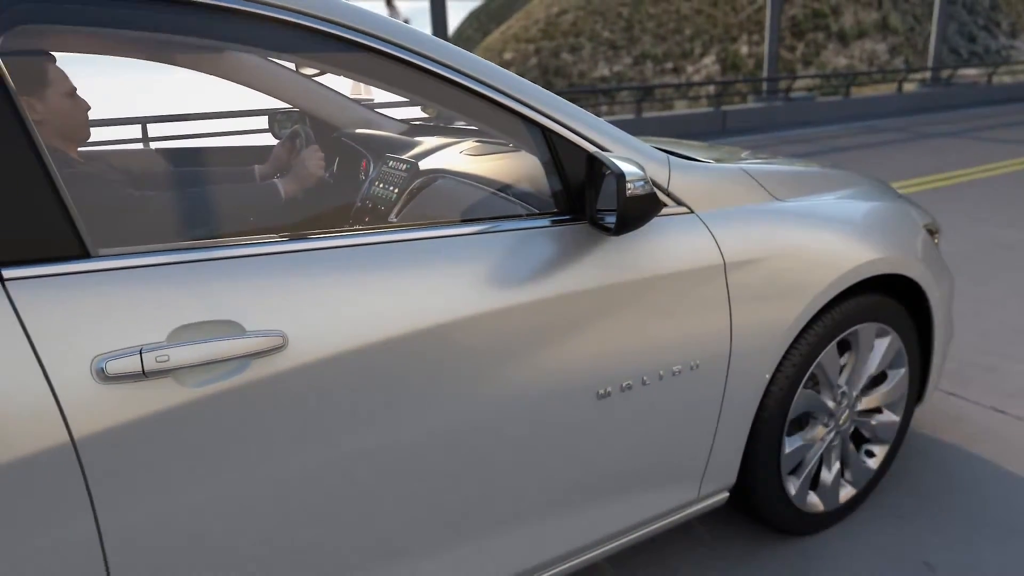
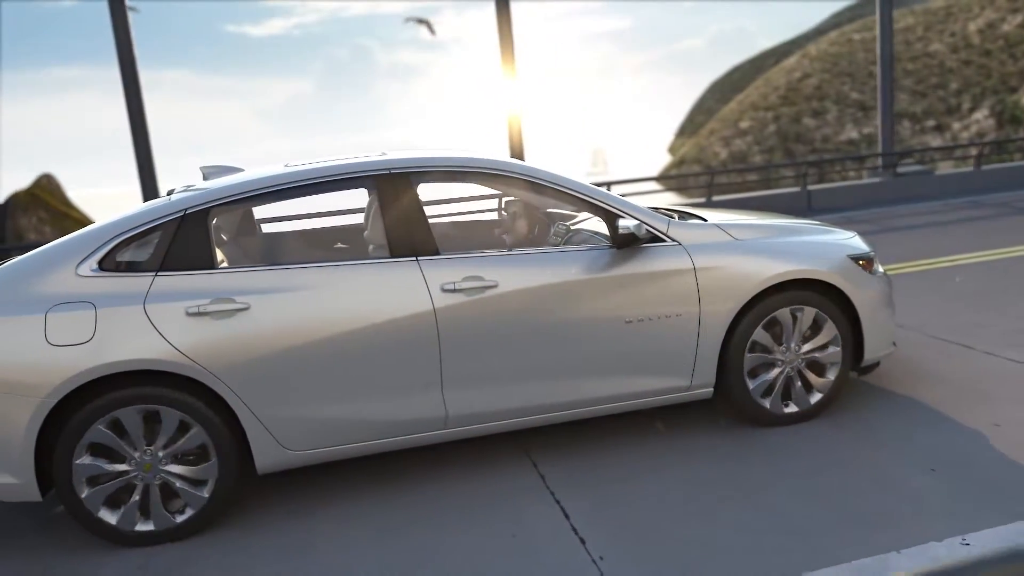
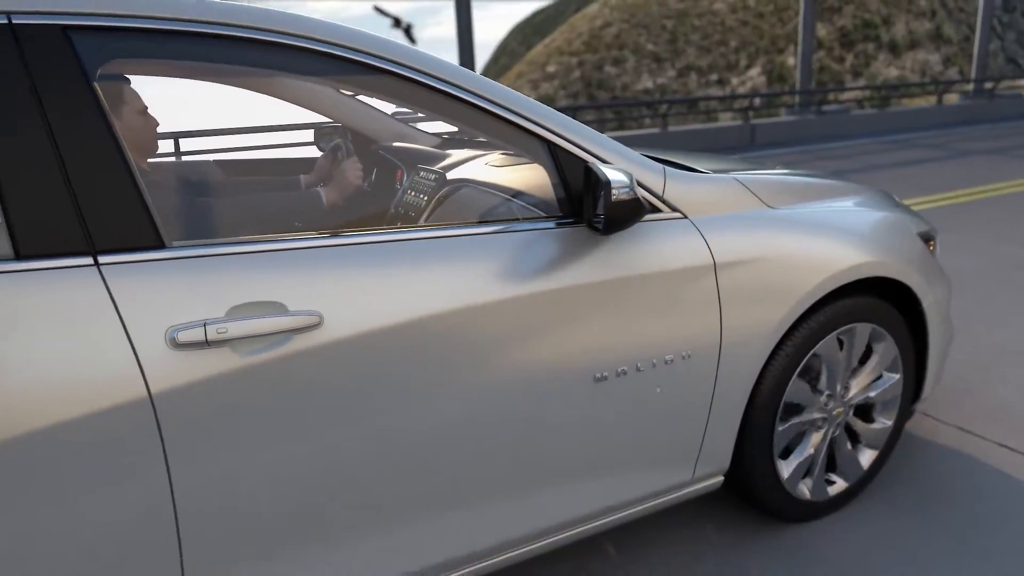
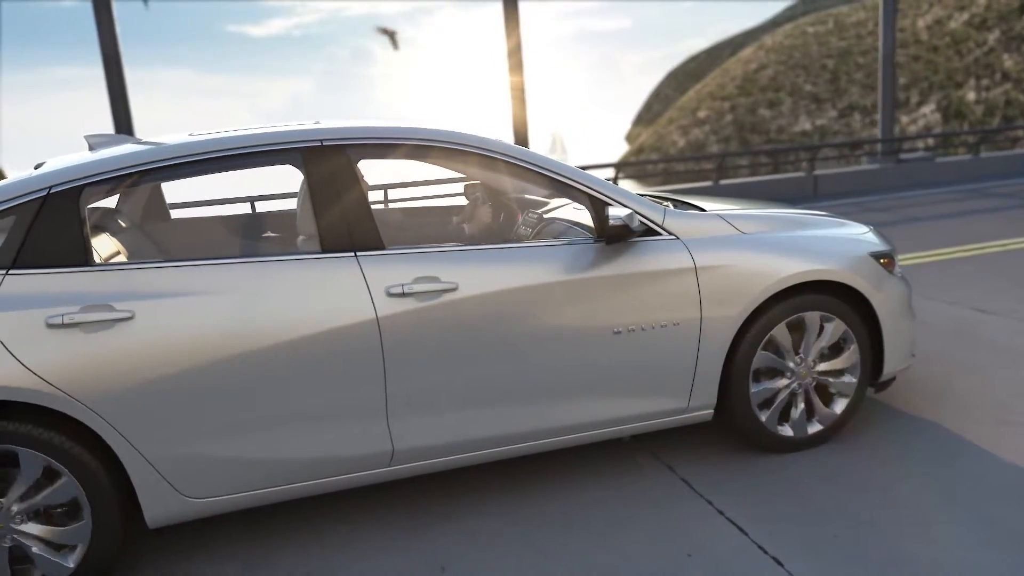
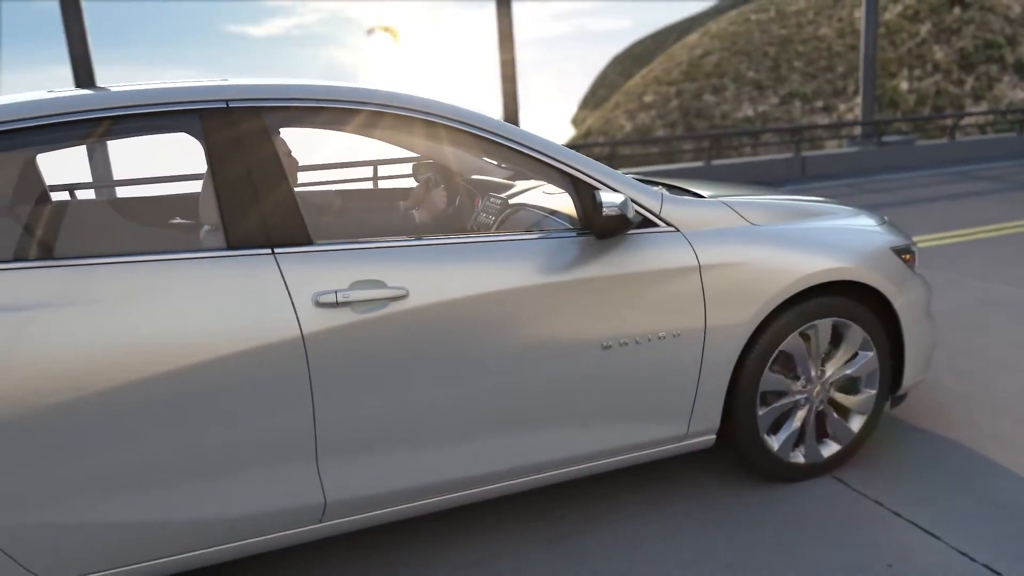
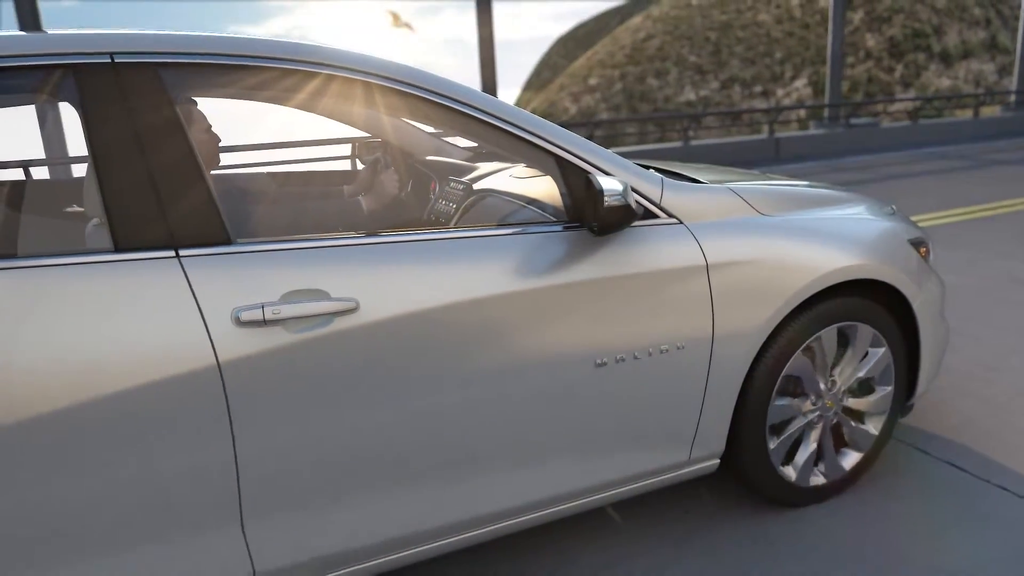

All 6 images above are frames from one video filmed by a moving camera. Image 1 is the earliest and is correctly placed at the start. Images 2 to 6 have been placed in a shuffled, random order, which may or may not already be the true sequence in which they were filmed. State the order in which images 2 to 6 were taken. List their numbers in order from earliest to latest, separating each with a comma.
3, 6, 5, 4, 2
